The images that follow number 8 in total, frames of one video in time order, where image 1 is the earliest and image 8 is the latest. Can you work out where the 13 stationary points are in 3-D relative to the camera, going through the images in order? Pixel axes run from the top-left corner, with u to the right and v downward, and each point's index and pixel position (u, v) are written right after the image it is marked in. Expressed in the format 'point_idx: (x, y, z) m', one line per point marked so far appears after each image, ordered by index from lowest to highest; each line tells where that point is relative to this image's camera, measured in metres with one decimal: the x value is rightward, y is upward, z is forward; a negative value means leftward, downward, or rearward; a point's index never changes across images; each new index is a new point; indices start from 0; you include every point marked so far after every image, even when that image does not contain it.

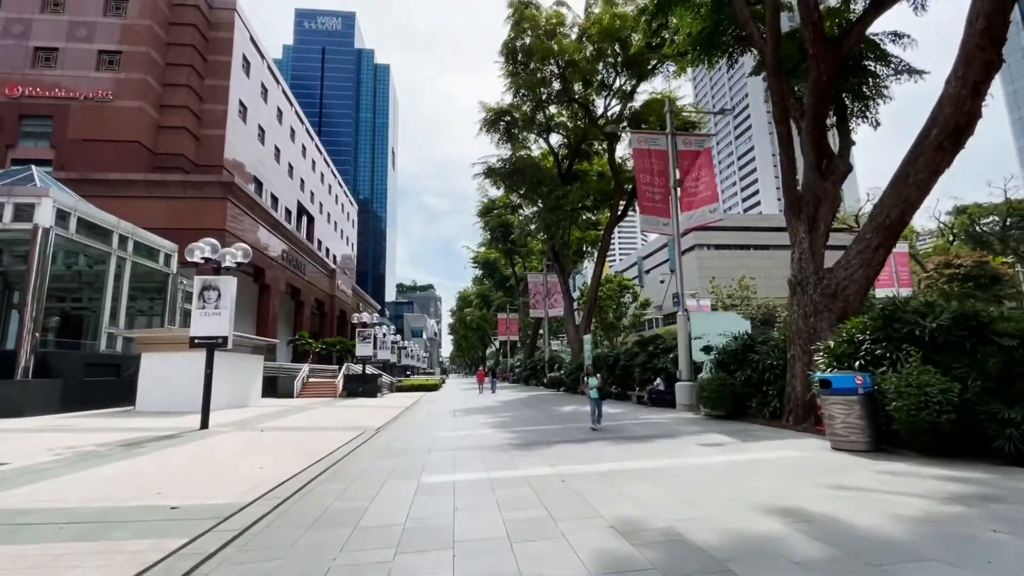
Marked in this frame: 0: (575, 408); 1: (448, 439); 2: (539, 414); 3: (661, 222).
0: (+2.1, -4.1, +16.2) m
1: (-1.4, -3.3, +10.3) m
2: (+0.9, -3.9, +15.0) m
3: (+5.0, +2.3, +15.9) m
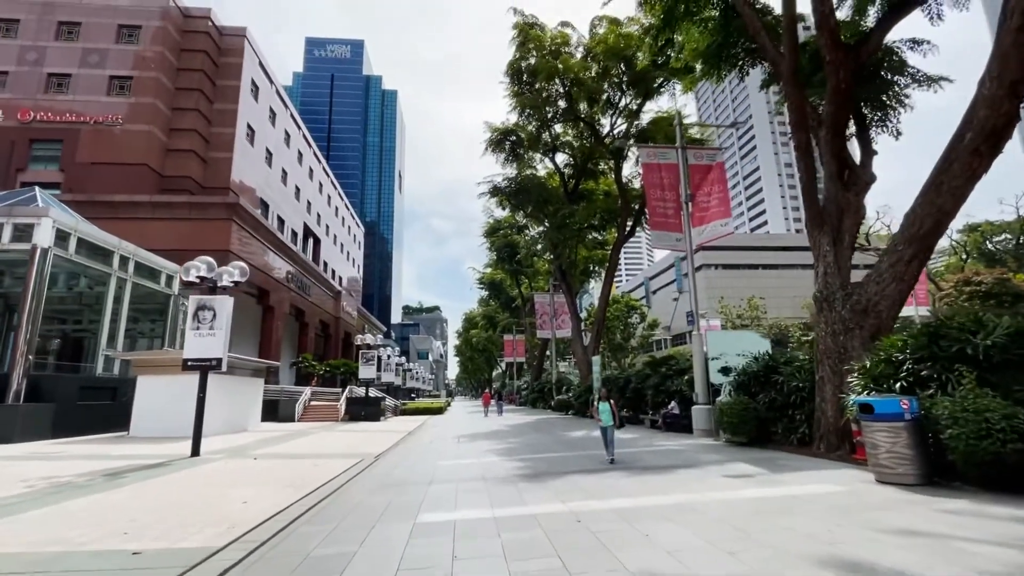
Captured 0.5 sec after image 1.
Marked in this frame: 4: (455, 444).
0: (+2.3, -4.7, +15.4) m
1: (-1.2, -3.6, +9.5) m
2: (+1.1, -4.5, +14.2) m
3: (+5.2, +1.7, +15.4) m
4: (-1.7, -4.8, +14.6) m
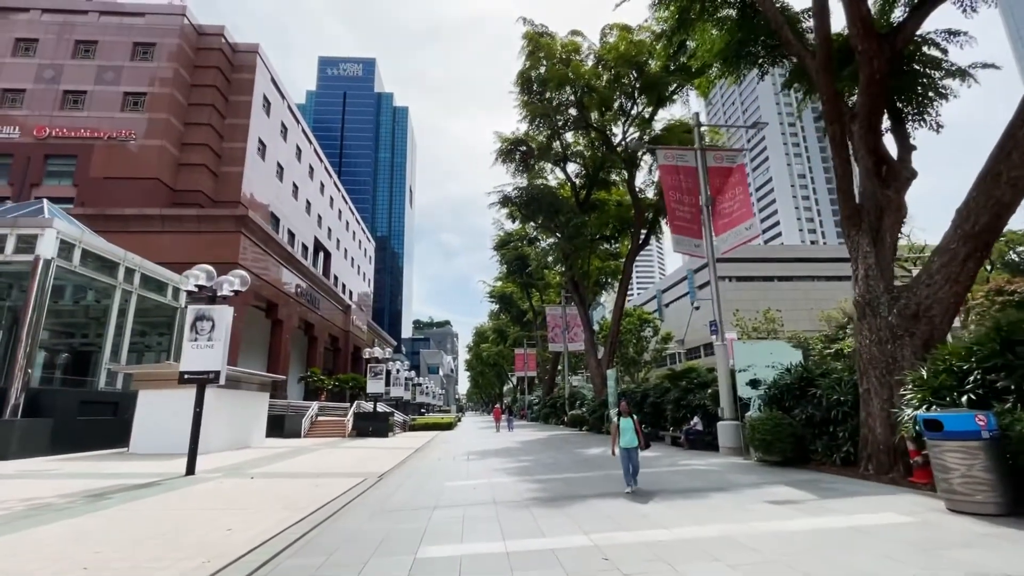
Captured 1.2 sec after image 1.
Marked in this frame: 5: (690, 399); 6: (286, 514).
0: (+2.7, -4.9, +14.5) m
1: (-1.0, -3.7, +8.7) m
2: (+1.5, -4.7, +13.3) m
3: (+5.5, +1.5, +14.6) m
4: (-1.3, -5.0, +13.8) m
5: (+5.7, -3.5, +15.4) m
6: (-3.6, -3.6, +7.6) m
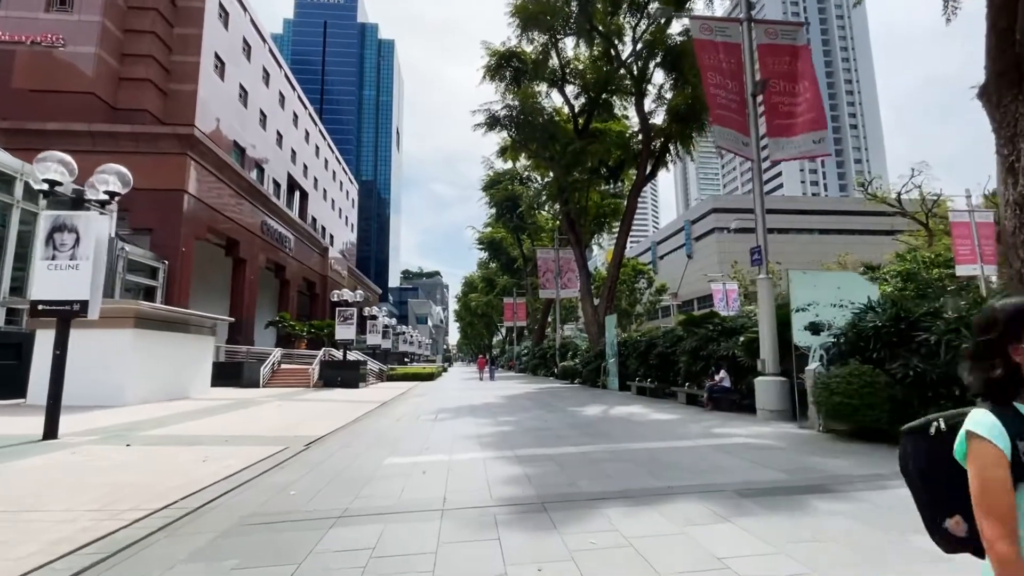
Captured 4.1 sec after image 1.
0: (+2.2, -3.0, +11.6) m
1: (-1.4, -2.3, +5.7) m
2: (+1.0, -2.8, +10.4) m
3: (+5.1, +3.3, +11.1) m
4: (-1.8, -3.1, +10.8) m
5: (+5.2, -1.6, +12.5) m
6: (-3.9, -2.2, +4.5) m
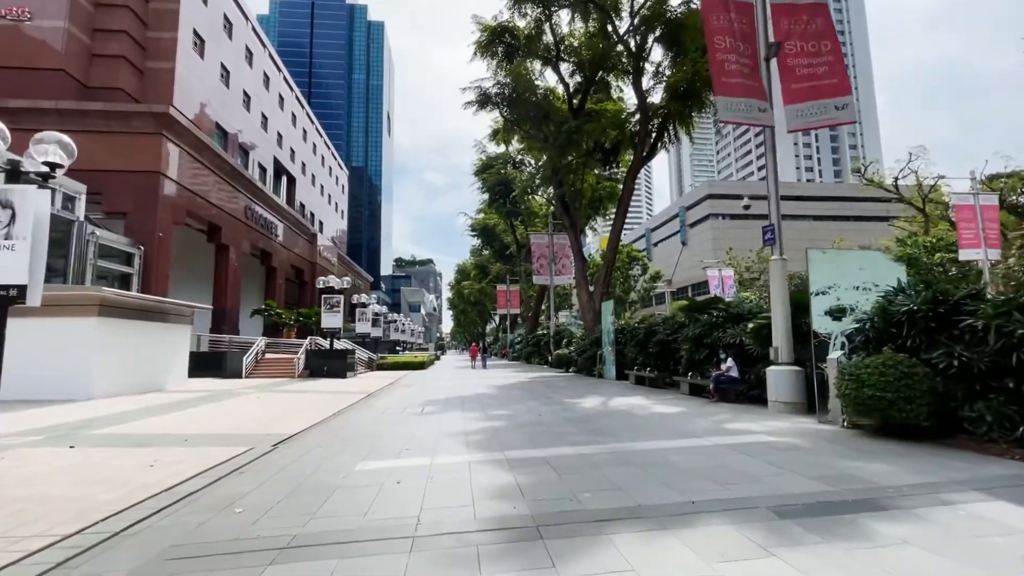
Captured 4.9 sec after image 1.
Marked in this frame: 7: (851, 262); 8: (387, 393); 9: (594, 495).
0: (+2.0, -2.6, +10.8) m
1: (-1.5, -2.1, +4.9) m
2: (+0.8, -2.5, +9.6) m
3: (+4.9, +3.7, +10.2) m
4: (-2.0, -2.7, +10.0) m
5: (+5.0, -1.1, +11.7) m
6: (-4.0, -2.0, +3.6) m
7: (+5.7, +0.4, +8.0) m
8: (-4.4, -3.7, +17.1) m
9: (+0.7, -1.9, +4.4) m
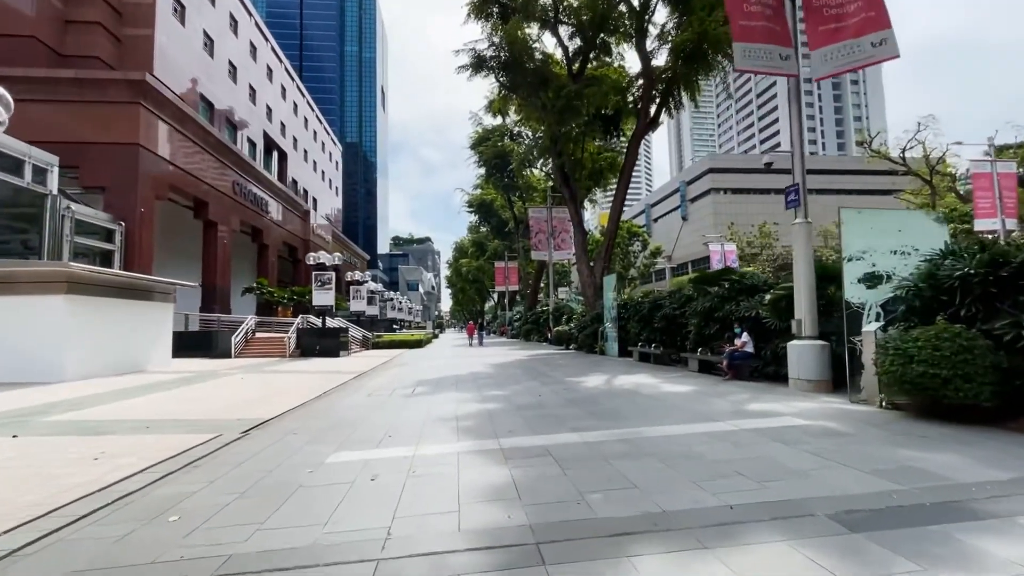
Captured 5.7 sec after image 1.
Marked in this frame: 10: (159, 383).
0: (+2.0, -2.0, +10.0) m
1: (-1.5, -1.7, +4.1) m
2: (+0.8, -1.9, +8.8) m
3: (+4.8, +4.3, +9.2) m
4: (-2.1, -2.2, +9.2) m
5: (+4.9, -0.5, +10.9) m
6: (-4.1, -1.8, +2.8) m
7: (+5.6, +1.0, +7.1) m
8: (-4.5, -2.8, +16.4) m
9: (+0.7, -1.6, +3.6) m
10: (-9.9, -2.6, +13.5) m
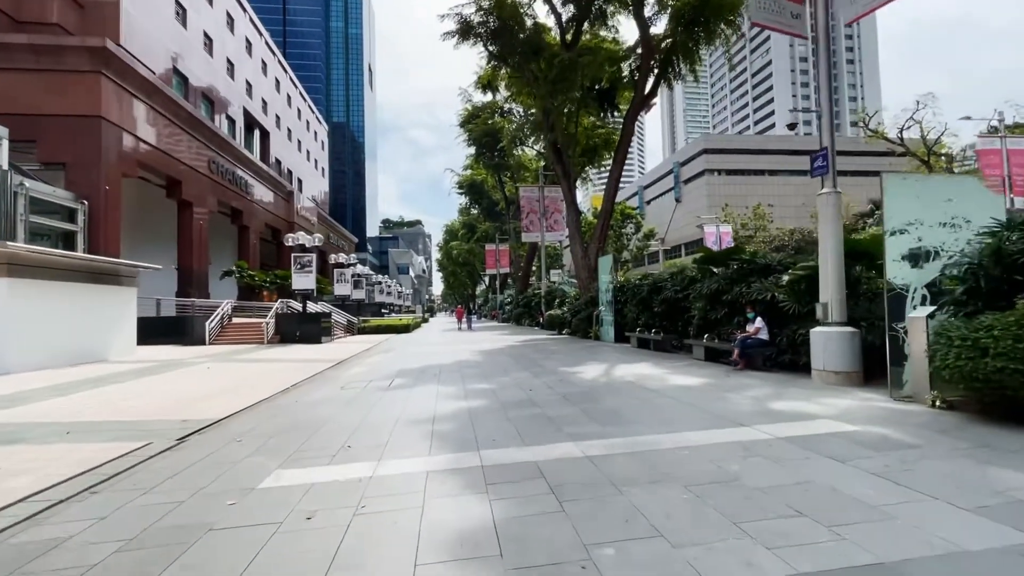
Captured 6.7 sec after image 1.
0: (+1.7, -1.6, +9.0) m
1: (-1.7, -1.6, +3.0) m
2: (+0.6, -1.6, +7.8) m
3: (+4.6, +4.7, +8.0) m
4: (-2.3, -1.8, +8.1) m
5: (+4.7, -0.1, +9.9) m
6: (-4.2, -1.7, +1.7) m
7: (+5.4, +1.2, +6.1) m
8: (-4.8, -2.3, +15.3) m
9: (+0.6, -1.4, +2.6) m
10: (-10.2, -2.2, +12.3) m
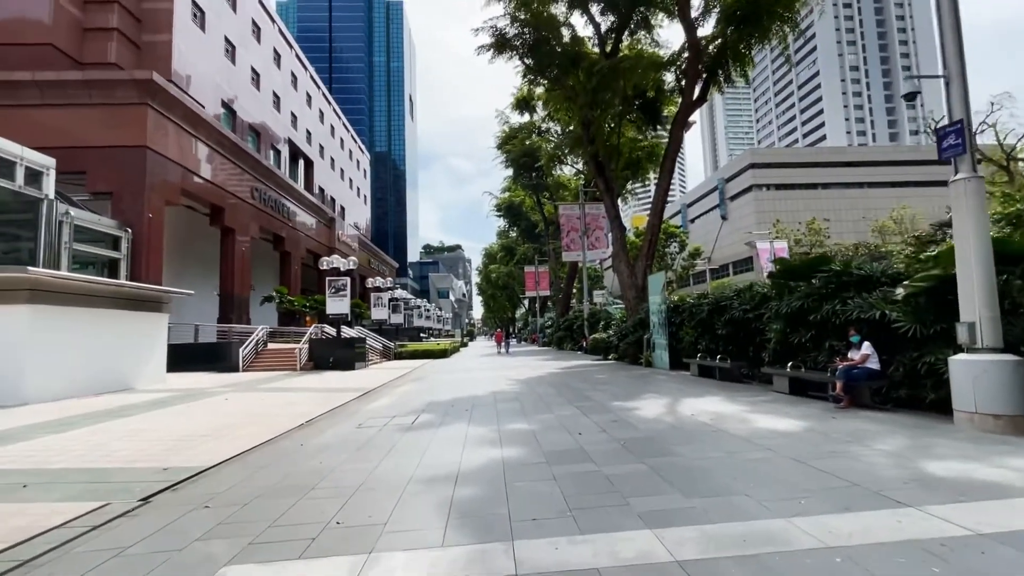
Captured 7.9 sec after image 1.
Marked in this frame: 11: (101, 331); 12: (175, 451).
0: (+2.4, -1.9, +7.4) m
1: (-1.5, -1.6, +1.7) m
2: (+1.1, -1.9, +6.3) m
3: (+5.1, +4.5, +6.5) m
4: (-1.7, -2.1, +6.9) m
5: (+5.4, -0.3, +8.1) m
6: (-4.1, -1.7, +0.6) m
7: (+5.8, +1.1, +4.4) m
8: (-3.6, -3.0, +14.2) m
9: (+0.7, -1.4, +1.1) m
10: (-9.2, -2.8, +11.6) m
11: (-11.8, -1.2, +13.9) m
12: (-4.6, -2.2, +6.6) m
